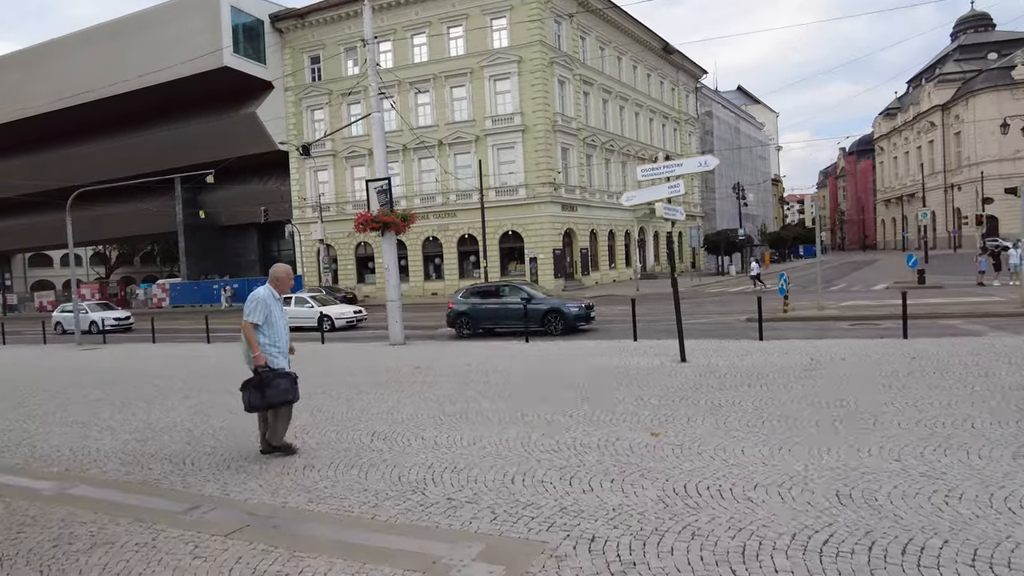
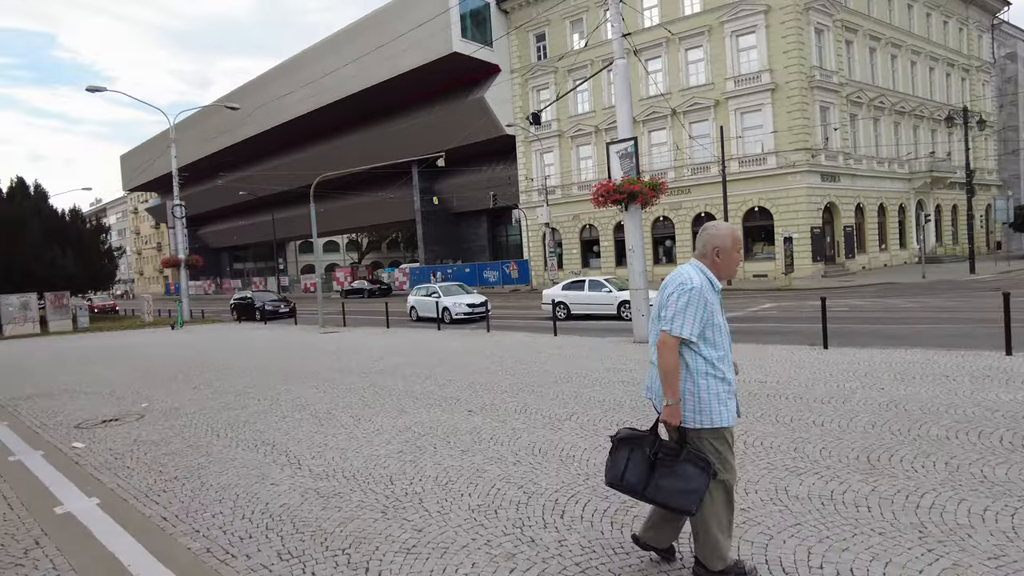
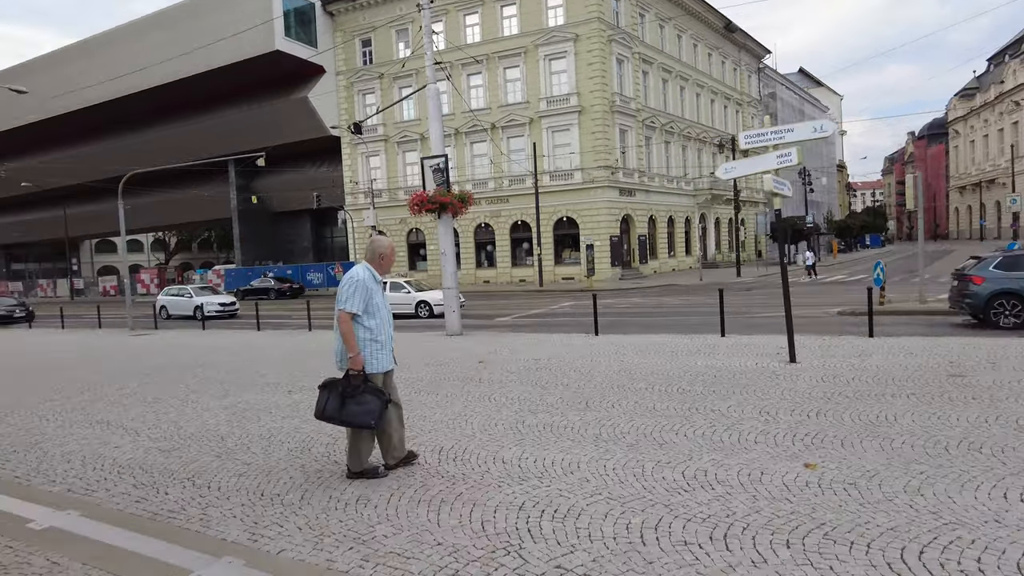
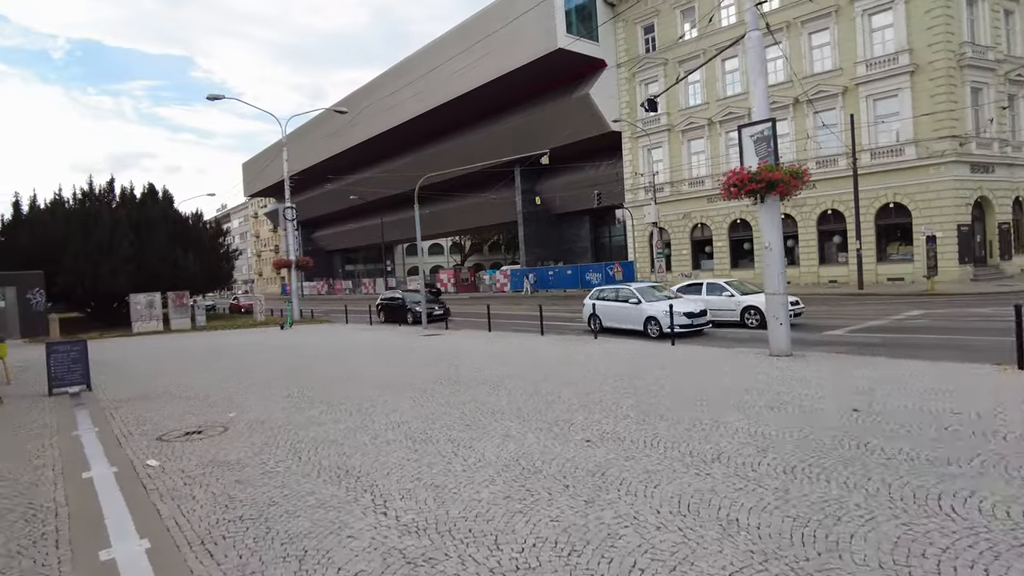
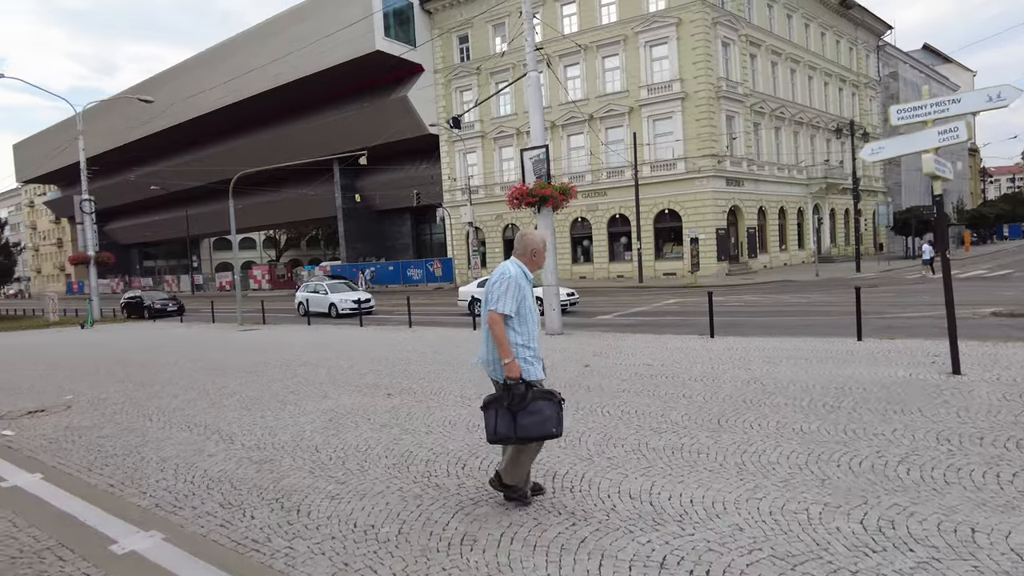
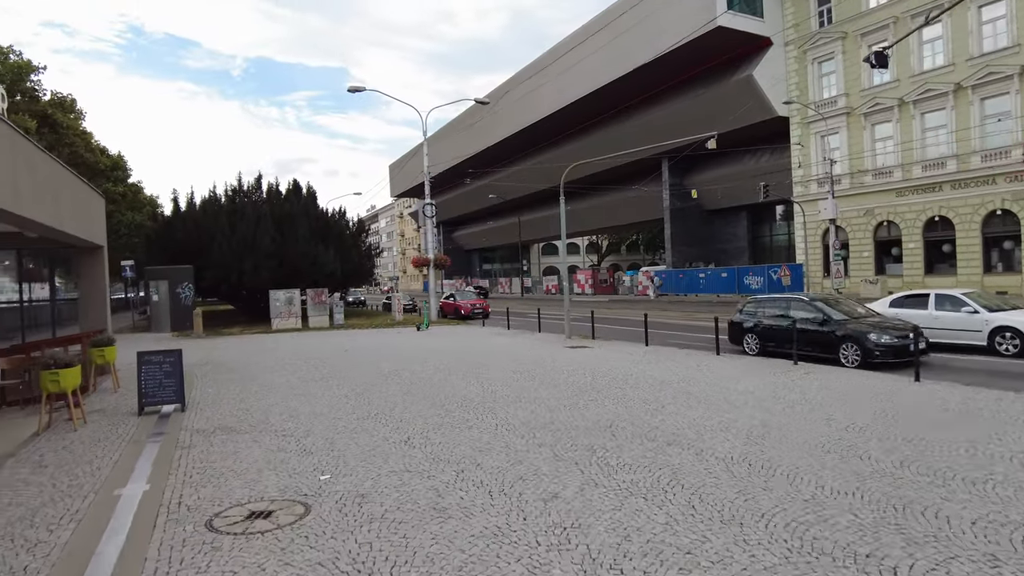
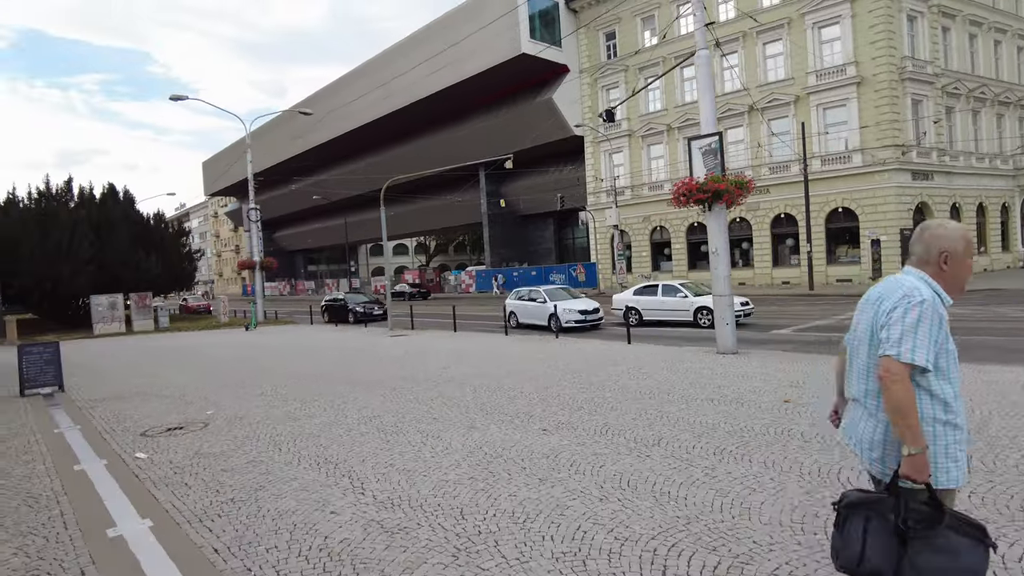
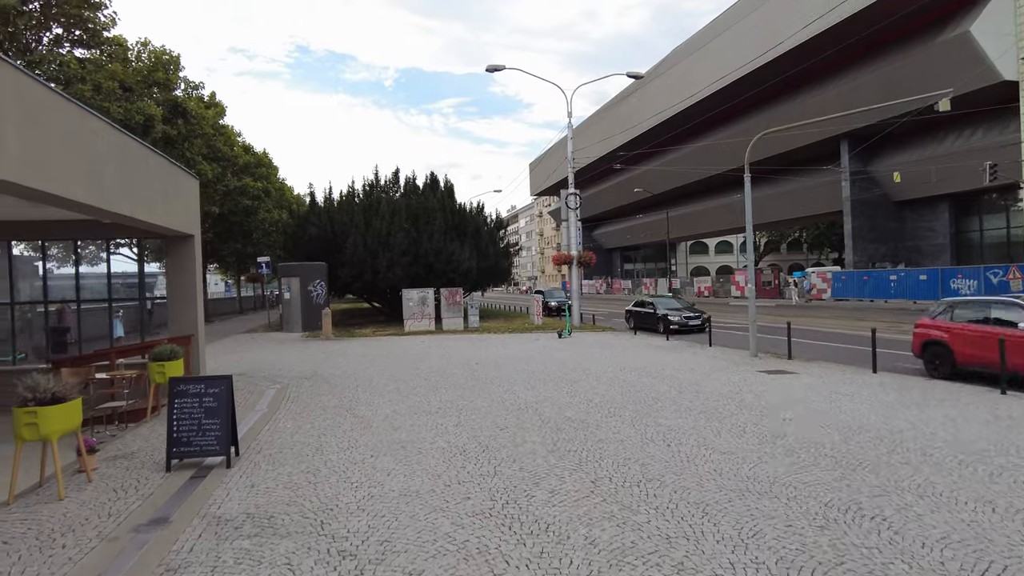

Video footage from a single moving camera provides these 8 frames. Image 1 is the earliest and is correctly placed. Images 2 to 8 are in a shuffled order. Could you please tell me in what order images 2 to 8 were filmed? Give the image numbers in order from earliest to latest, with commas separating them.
3, 5, 2, 7, 4, 6, 8
